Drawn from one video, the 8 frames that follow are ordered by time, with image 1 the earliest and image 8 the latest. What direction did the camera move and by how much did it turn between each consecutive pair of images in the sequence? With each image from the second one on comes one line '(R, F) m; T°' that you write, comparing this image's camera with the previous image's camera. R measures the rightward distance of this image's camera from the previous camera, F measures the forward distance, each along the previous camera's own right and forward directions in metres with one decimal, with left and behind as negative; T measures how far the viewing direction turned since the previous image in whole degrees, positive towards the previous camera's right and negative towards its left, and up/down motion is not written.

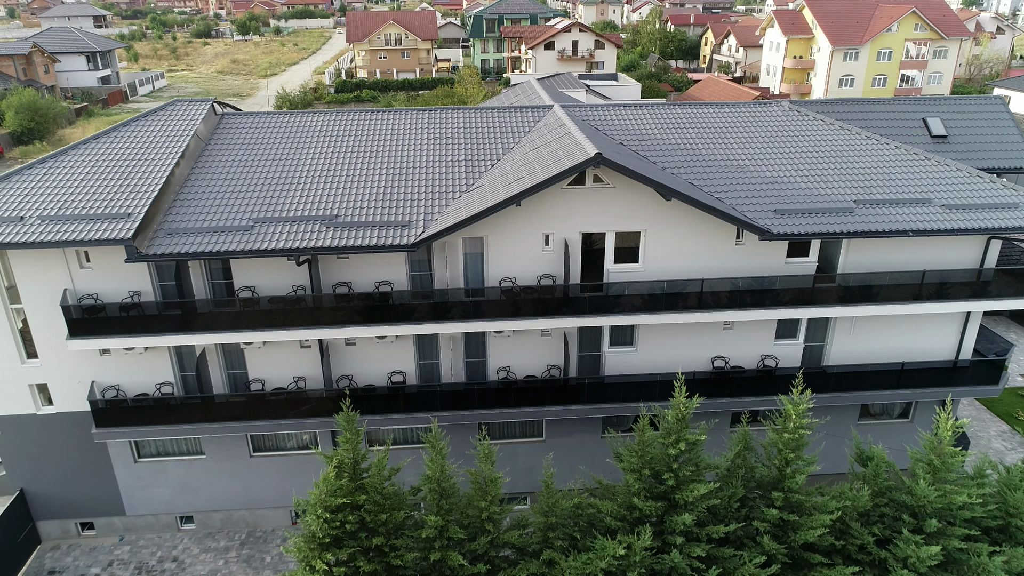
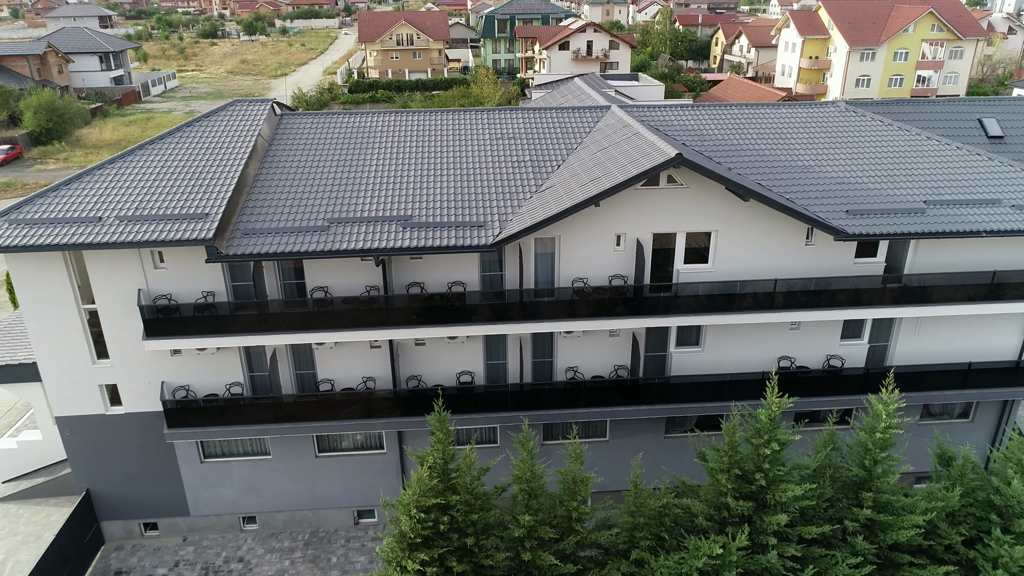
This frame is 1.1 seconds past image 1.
(-1.6, 0.0) m; 0°
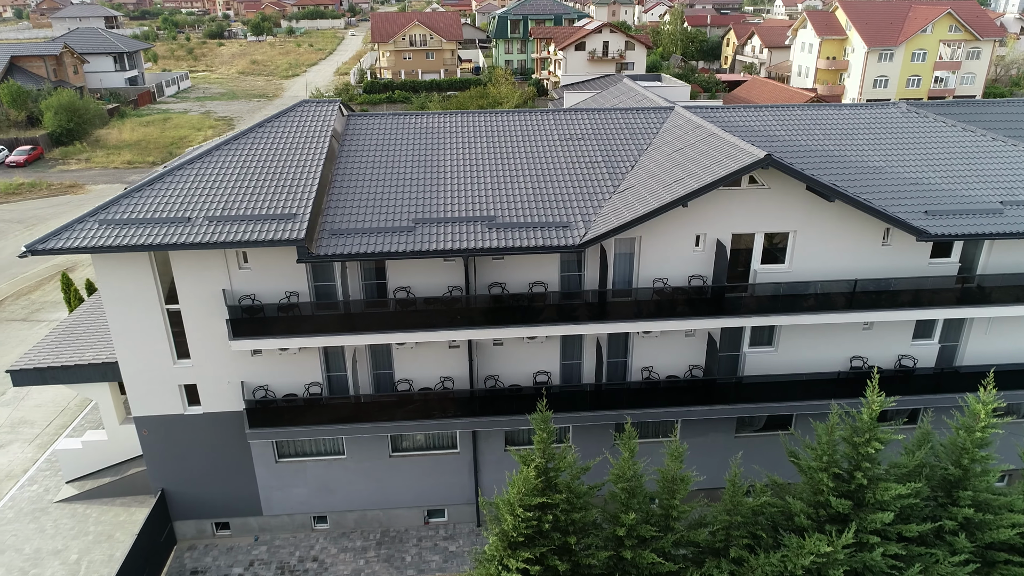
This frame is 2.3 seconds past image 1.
(-1.9, -0.1) m; 0°
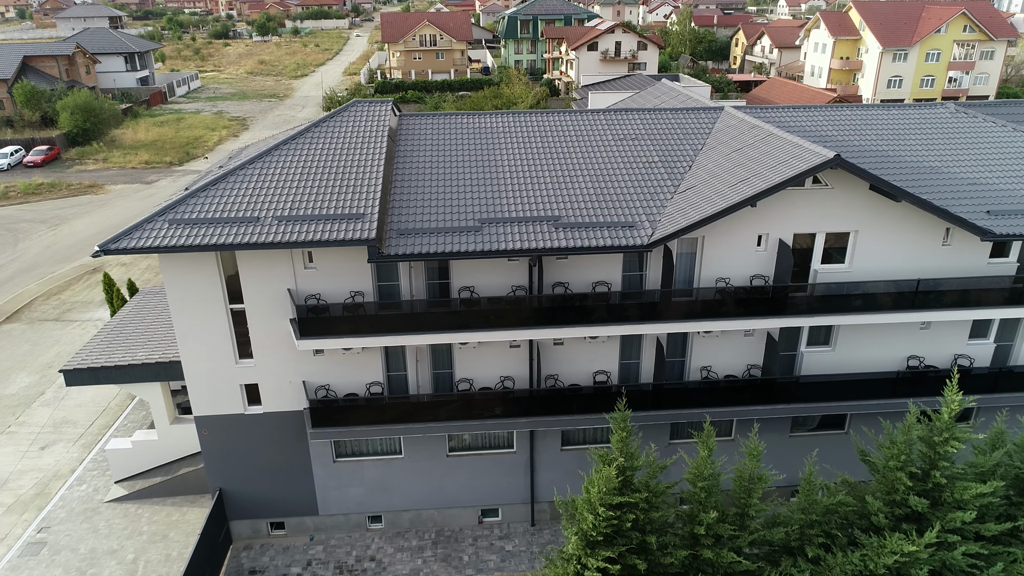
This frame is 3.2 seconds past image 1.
(-1.4, 0.0) m; 0°
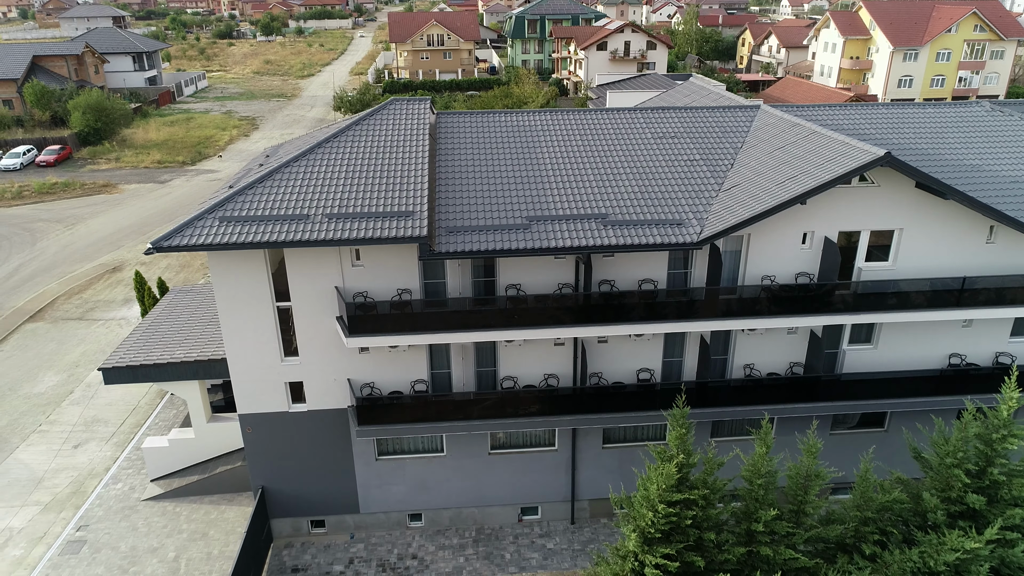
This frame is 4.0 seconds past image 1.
(-1.1, 0.0) m; 0°
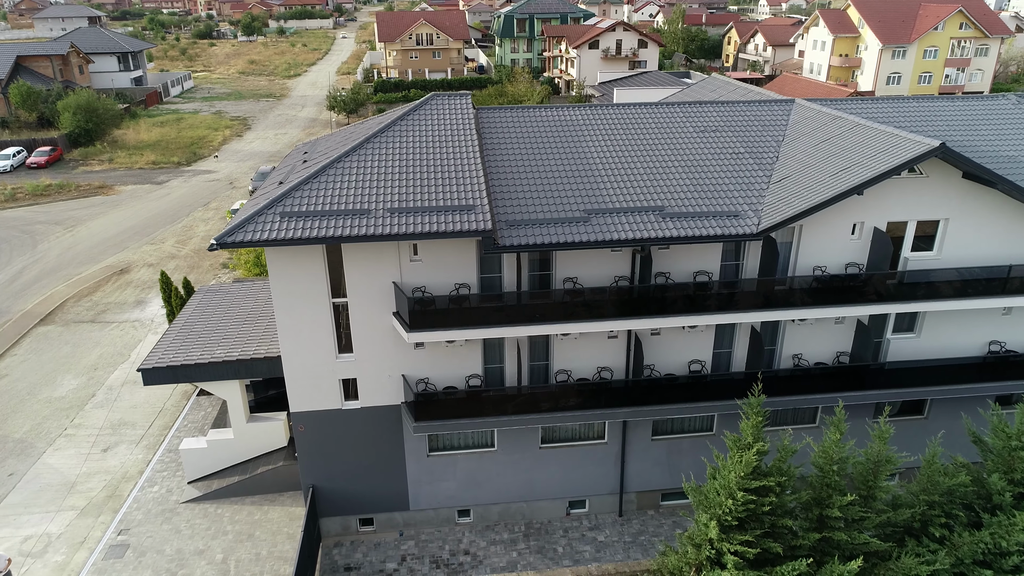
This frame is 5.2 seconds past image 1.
(-1.7, 0.0) m; +2°
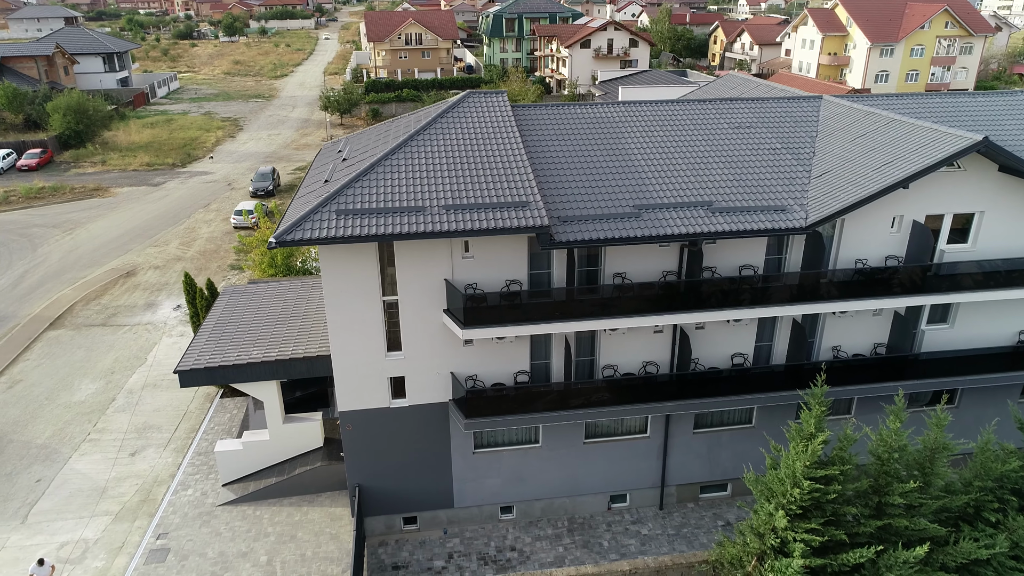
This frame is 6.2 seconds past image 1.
(-1.6, 0.0) m; +2°
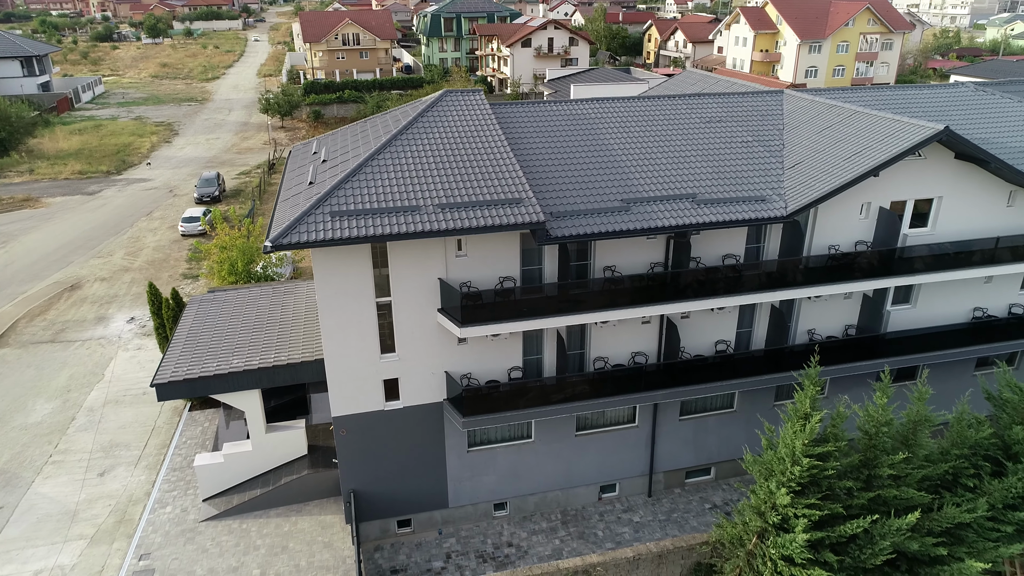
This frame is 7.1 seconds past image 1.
(-1.2, 0.0) m; +5°
